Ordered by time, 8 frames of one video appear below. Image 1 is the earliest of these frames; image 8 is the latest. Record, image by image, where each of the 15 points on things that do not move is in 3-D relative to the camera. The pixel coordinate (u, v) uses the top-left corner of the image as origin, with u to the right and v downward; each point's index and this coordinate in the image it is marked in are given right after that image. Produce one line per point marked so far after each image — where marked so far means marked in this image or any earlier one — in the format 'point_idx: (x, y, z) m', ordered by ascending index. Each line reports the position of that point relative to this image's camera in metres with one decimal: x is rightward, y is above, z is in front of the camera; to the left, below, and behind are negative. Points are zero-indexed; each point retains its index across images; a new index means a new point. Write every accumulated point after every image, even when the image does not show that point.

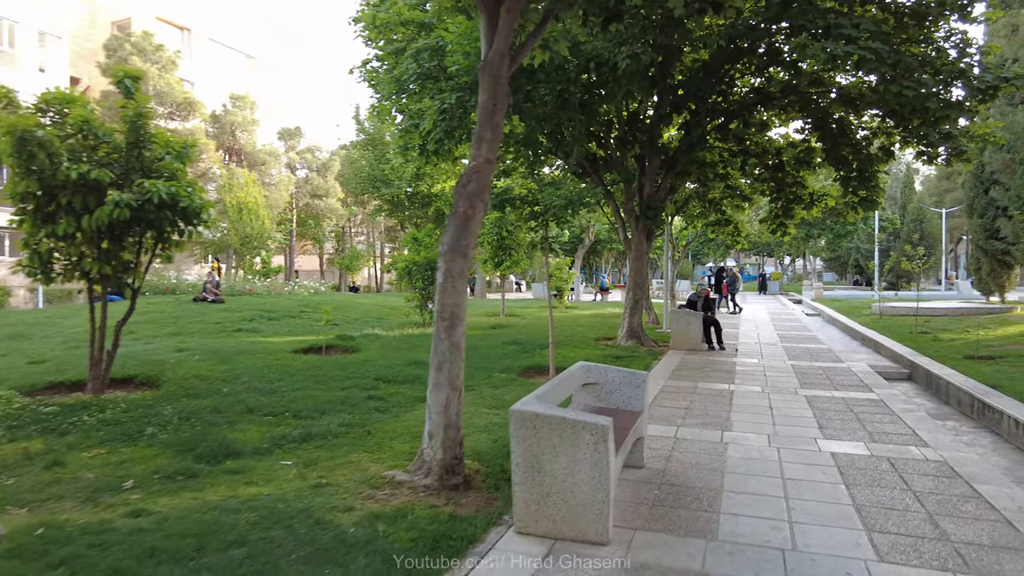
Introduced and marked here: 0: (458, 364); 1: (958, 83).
0: (-0.4, -0.6, +4.9) m
1: (+5.7, +2.6, +8.5) m
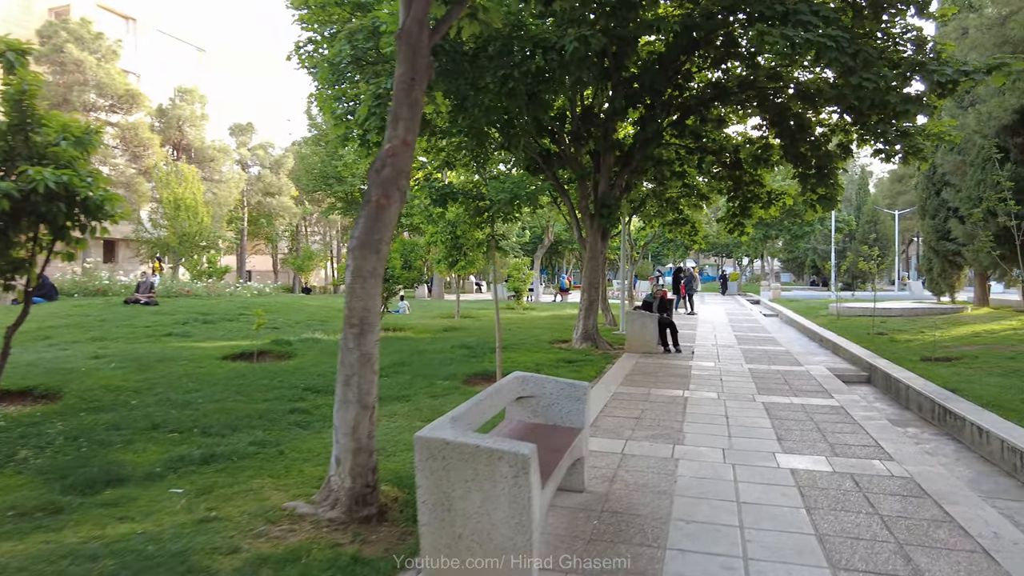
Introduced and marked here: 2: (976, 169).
0: (-0.9, -0.6, +4.3) m
1: (+5.0, +2.6, +8.2) m
2: (+12.8, +3.3, +18.2) m
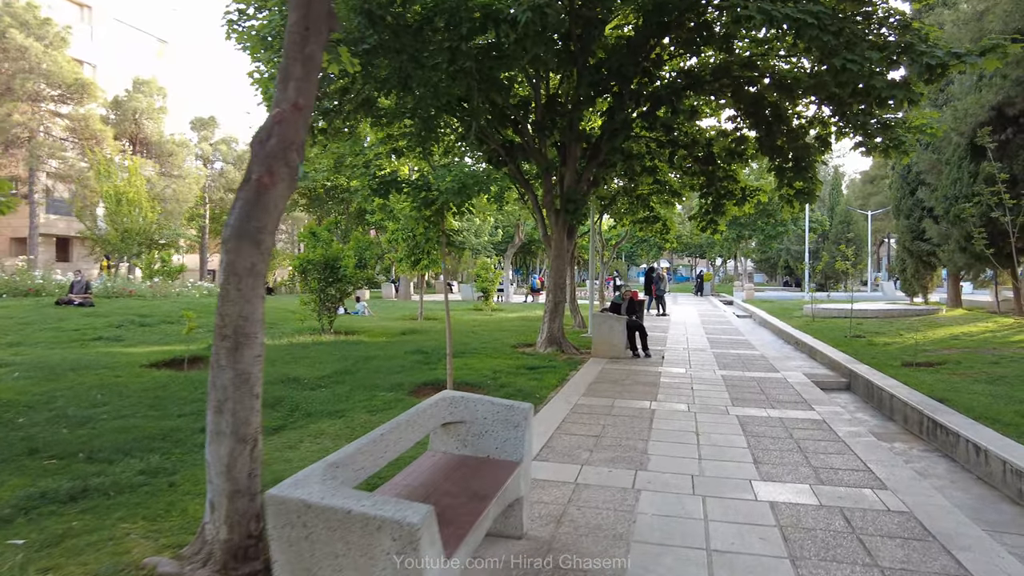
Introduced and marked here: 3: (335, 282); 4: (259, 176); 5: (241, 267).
0: (-1.4, -0.6, +3.4) m
1: (+4.5, +2.6, +7.5) m
2: (+11.8, +3.3, +17.8) m
3: (-3.7, +0.1, +13.8) m
4: (-1.3, +0.6, +3.4) m
5: (-1.4, +0.1, +3.3) m
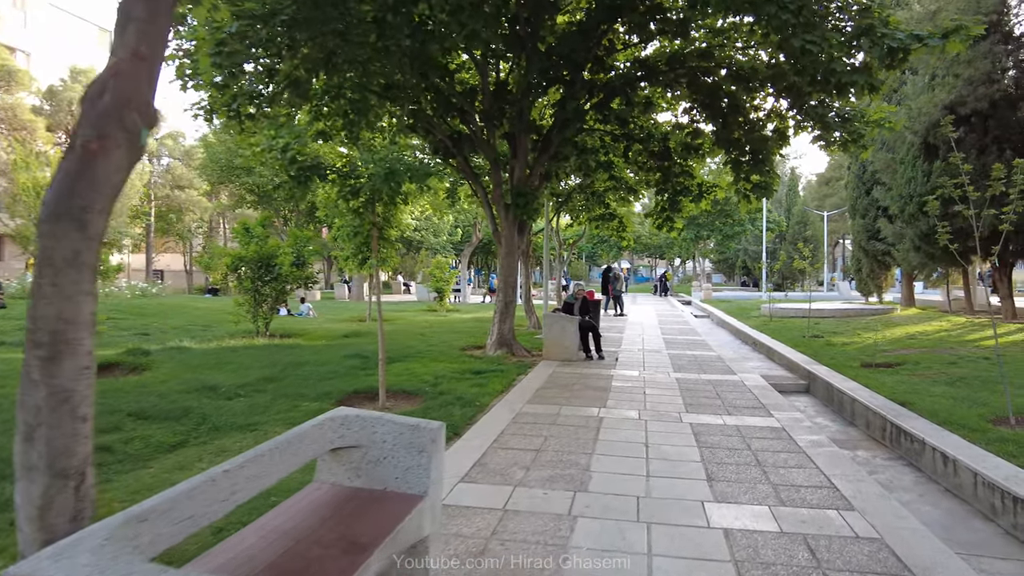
0: (-1.8, -0.6, +2.6) m
1: (+3.8, +2.6, +7.1) m
2: (+10.6, +3.3, +17.8) m
3: (-4.7, +0.1, +12.9) m
4: (-1.7, +0.6, +2.7) m
5: (-1.8, +0.1, +2.6) m
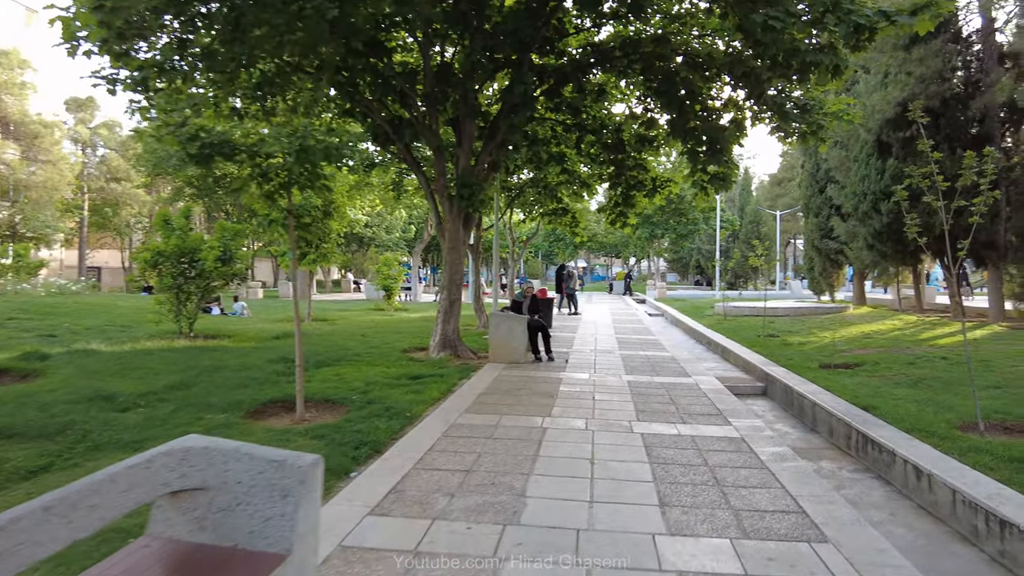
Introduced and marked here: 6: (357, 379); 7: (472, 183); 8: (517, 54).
0: (-2.1, -0.5, +1.8) m
1: (+3.2, +2.7, +6.6) m
2: (+9.3, +3.3, +17.7) m
3: (-5.7, +0.2, +11.9) m
4: (-2.1, +0.6, +1.8) m
5: (-2.1, +0.2, +1.8) m
6: (-1.9, -1.1, +8.3) m
7: (-0.6, +1.6, +10.1) m
8: (+0.1, +3.4, +9.6) m
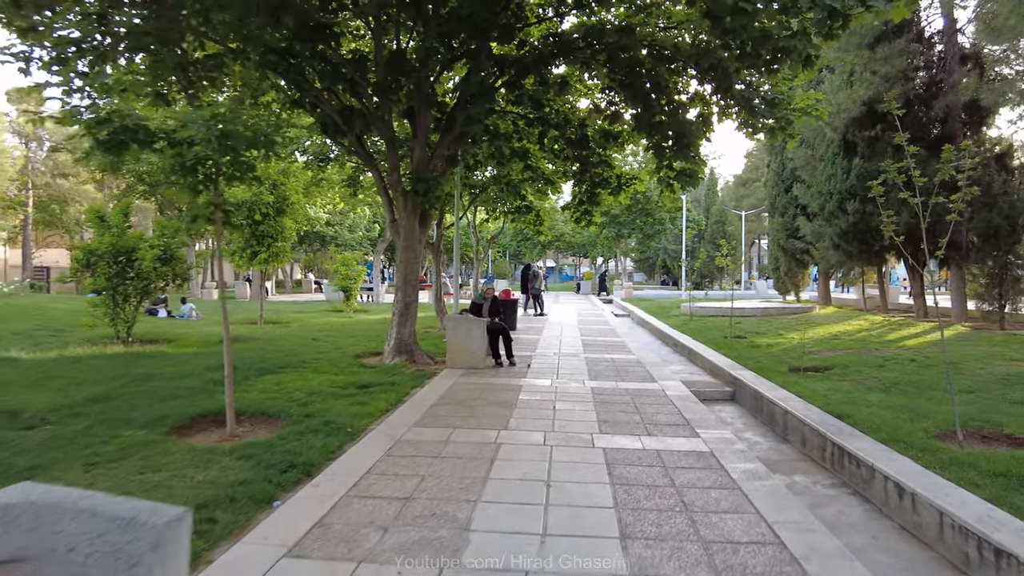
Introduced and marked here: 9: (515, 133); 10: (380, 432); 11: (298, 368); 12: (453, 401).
0: (-2.3, -0.6, +1.2) m
1: (+2.7, +2.7, +6.2) m
2: (+8.3, +3.3, +17.6) m
3: (-6.4, +0.2, +11.1) m
4: (-2.3, +0.6, +1.2) m
5: (-2.3, +0.1, +1.1) m
6: (-2.5, -1.2, +7.7) m
7: (-1.2, +1.6, +9.5) m
8: (-0.5, +3.4, +9.1) m
9: (+0.1, +2.8, +12.1) m
10: (-1.1, -1.3, +5.8) m
11: (-2.9, -1.1, +9.1) m
12: (-0.6, -1.2, +7.1) m
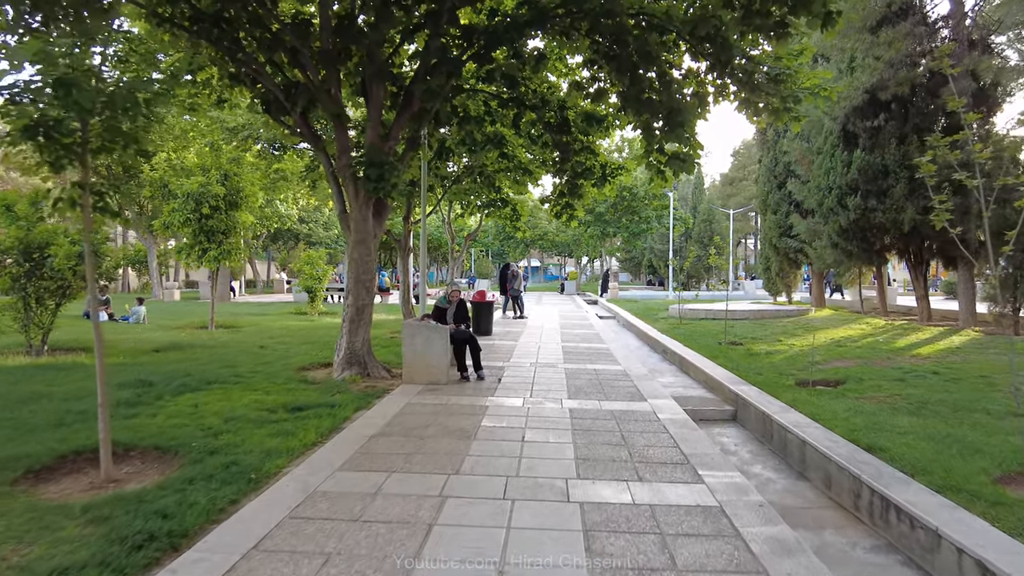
0: (-2.6, -0.6, -0.1) m
1: (+2.4, +2.6, +5.0) m
2: (+7.7, +3.3, +16.5) m
3: (-6.8, +0.2, +9.7) m
4: (-2.5, +0.6, -0.1) m
5: (-2.6, +0.1, -0.2) m
6: (-2.8, -1.2, +6.4) m
7: (-1.6, +1.5, +8.2) m
8: (-0.9, +3.4, +7.8) m
9: (-0.4, +2.8, +10.9) m
10: (-1.5, -1.3, +4.5) m
11: (-3.3, -1.1, +7.7) m
12: (-1.0, -1.2, +5.8) m
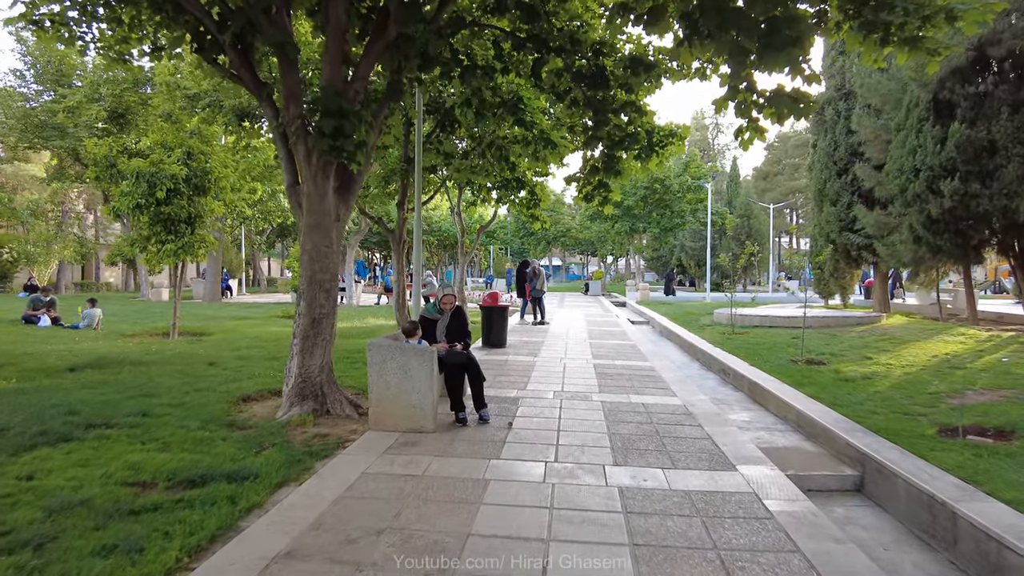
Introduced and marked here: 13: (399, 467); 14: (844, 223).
0: (-2.7, -0.6, -2.6) m
1: (+2.4, +2.6, +2.4) m
2: (+8.2, +3.2, +13.7) m
3: (-6.6, +0.1, +7.4) m
4: (-2.6, +0.5, -2.5) m
5: (-2.7, +0.1, -2.6) m
6: (-2.7, -1.2, +3.9) m
7: (-1.5, +1.5, +5.7) m
8: (-0.8, +3.3, +5.3) m
9: (-0.2, +2.8, +8.4) m
10: (-1.4, -1.3, +2.1) m
11: (-3.2, -1.1, +5.3) m
12: (-0.9, -1.3, +3.3) m
13: (-0.8, -1.2, +4.6) m
14: (+9.3, +1.8, +18.5) m
